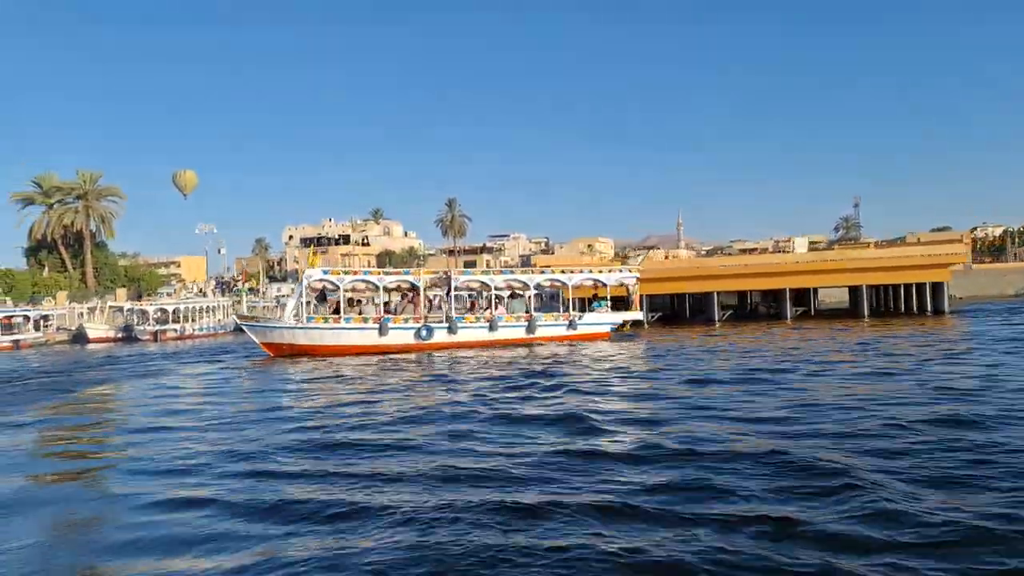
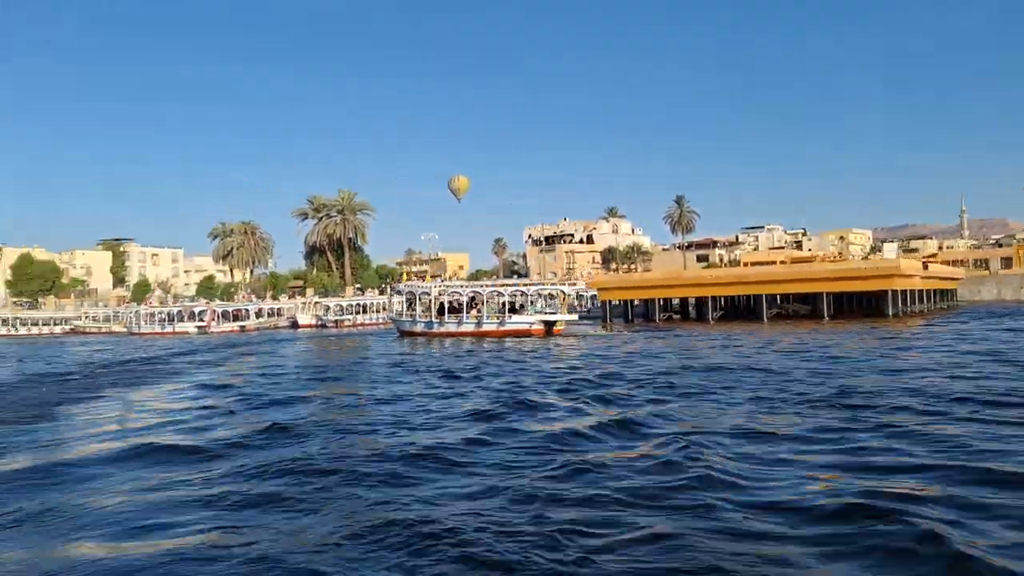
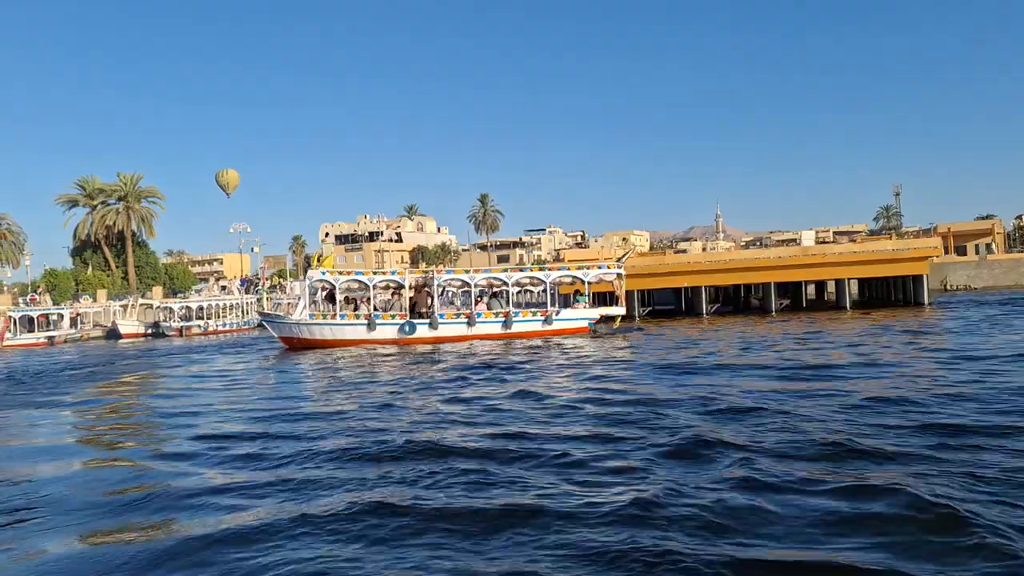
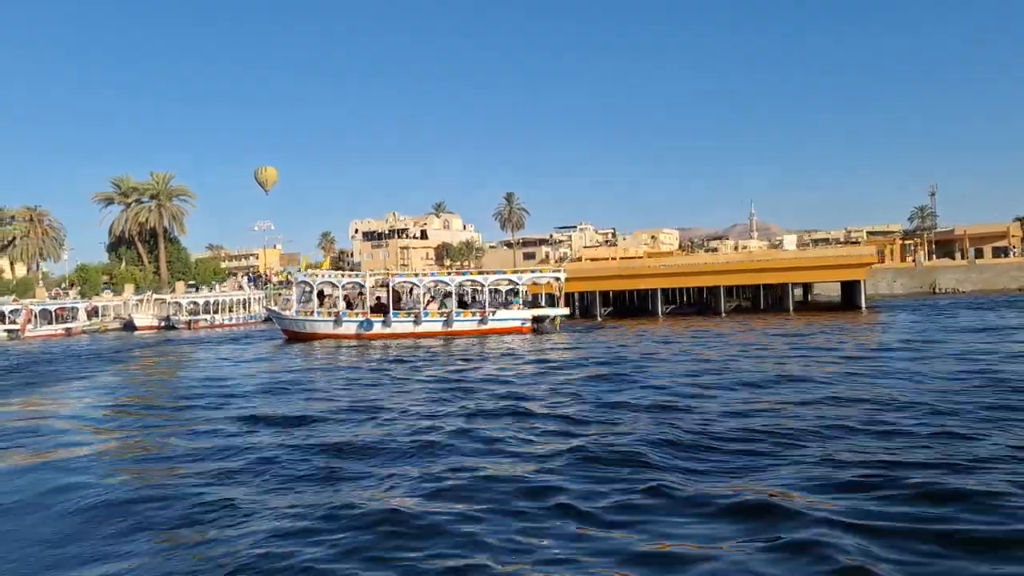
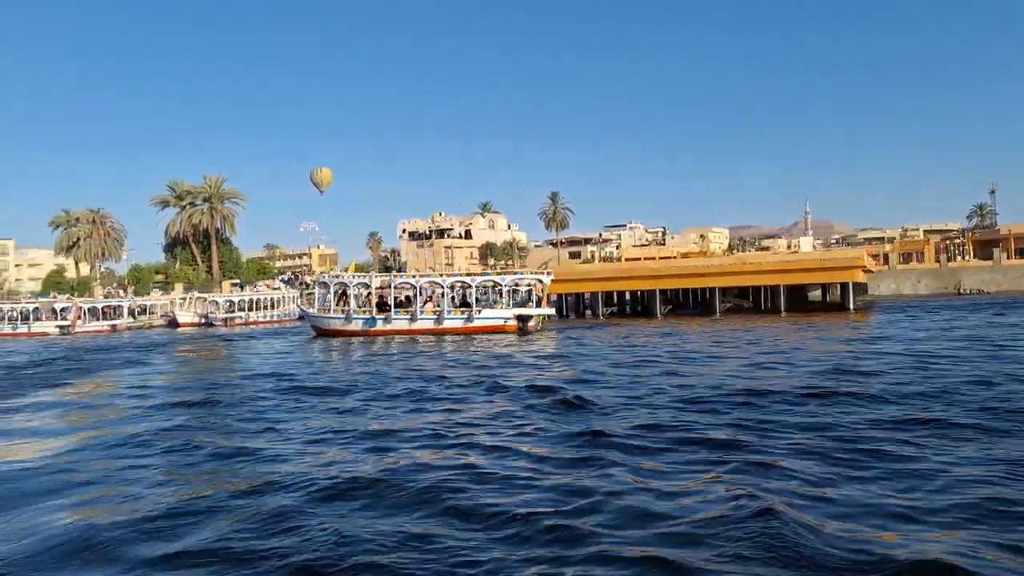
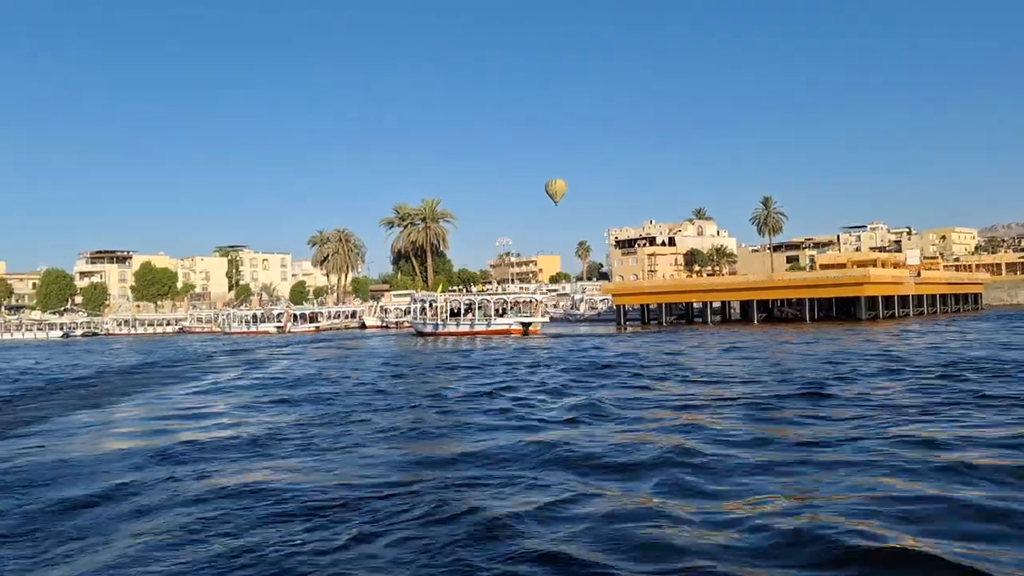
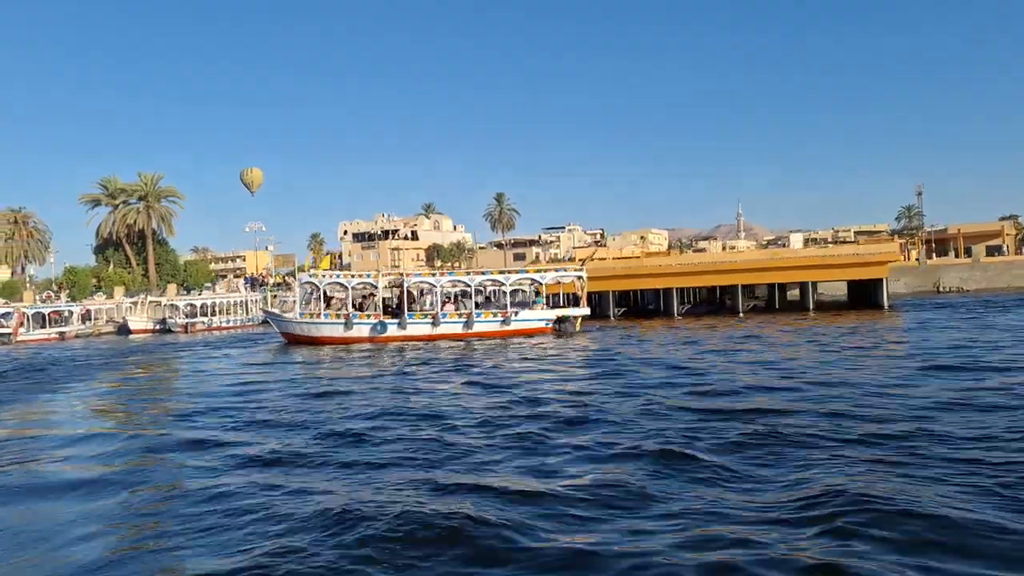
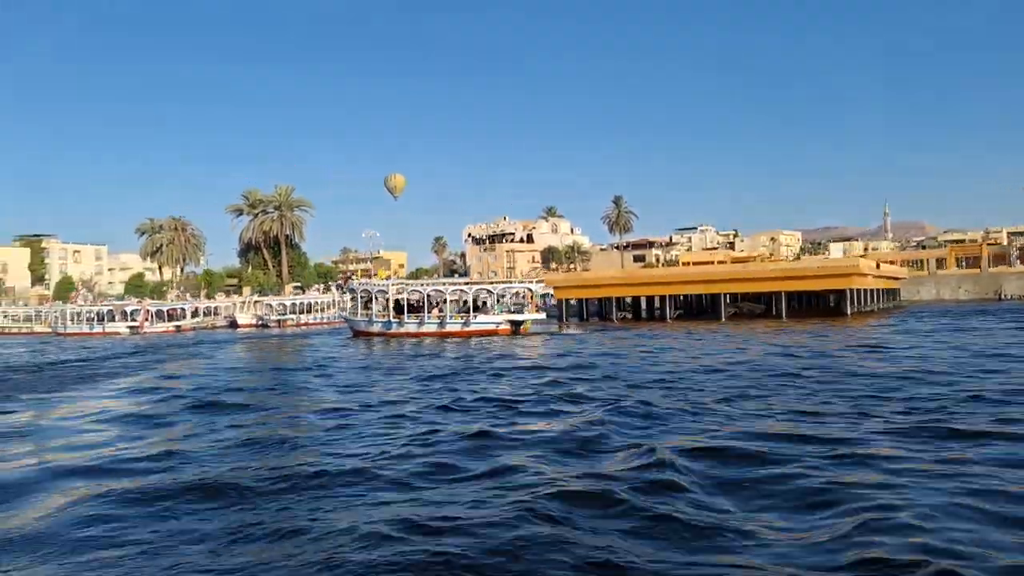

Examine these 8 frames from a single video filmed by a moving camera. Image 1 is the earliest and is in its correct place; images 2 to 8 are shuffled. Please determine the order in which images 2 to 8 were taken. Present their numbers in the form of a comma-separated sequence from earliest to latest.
3, 7, 4, 5, 8, 2, 6
